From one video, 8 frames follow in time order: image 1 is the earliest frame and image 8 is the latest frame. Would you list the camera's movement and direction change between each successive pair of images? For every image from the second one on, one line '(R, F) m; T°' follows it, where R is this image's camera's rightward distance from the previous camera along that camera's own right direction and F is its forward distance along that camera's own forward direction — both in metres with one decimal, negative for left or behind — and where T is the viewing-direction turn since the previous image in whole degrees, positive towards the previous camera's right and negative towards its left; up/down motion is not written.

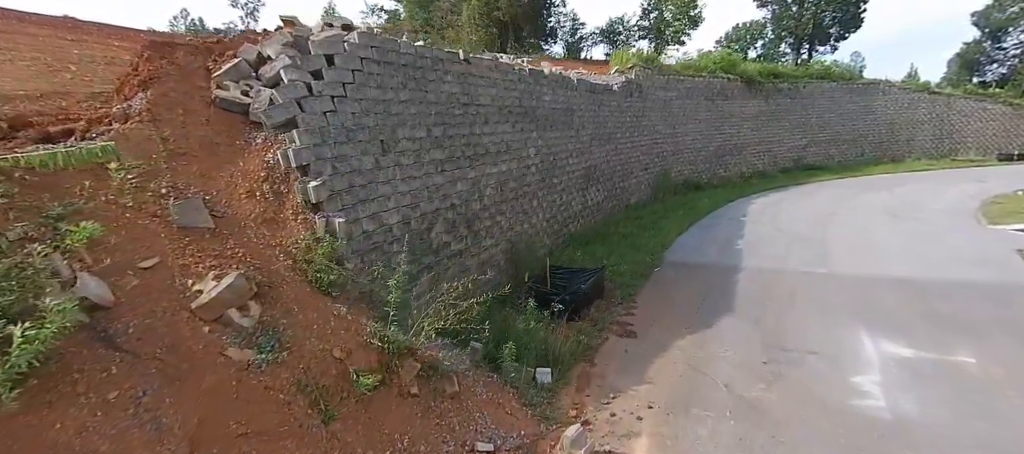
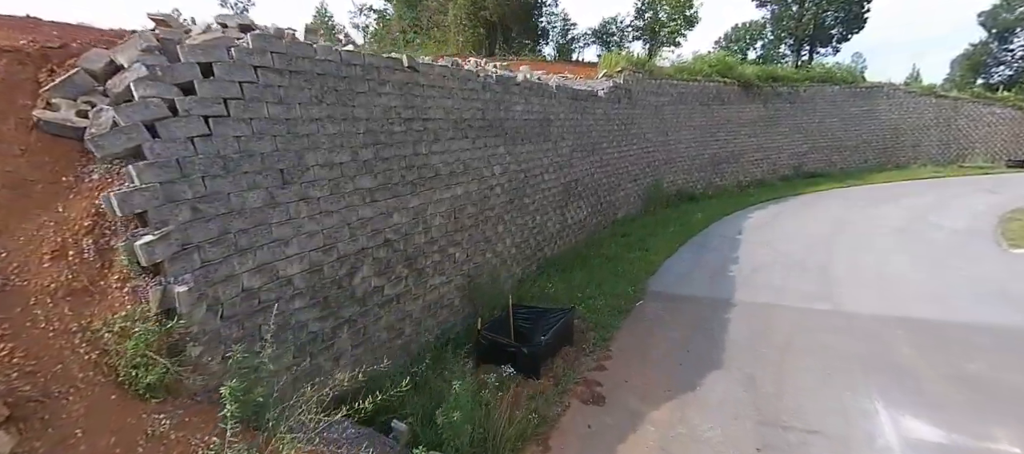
(+0.4, +0.7) m; 0°
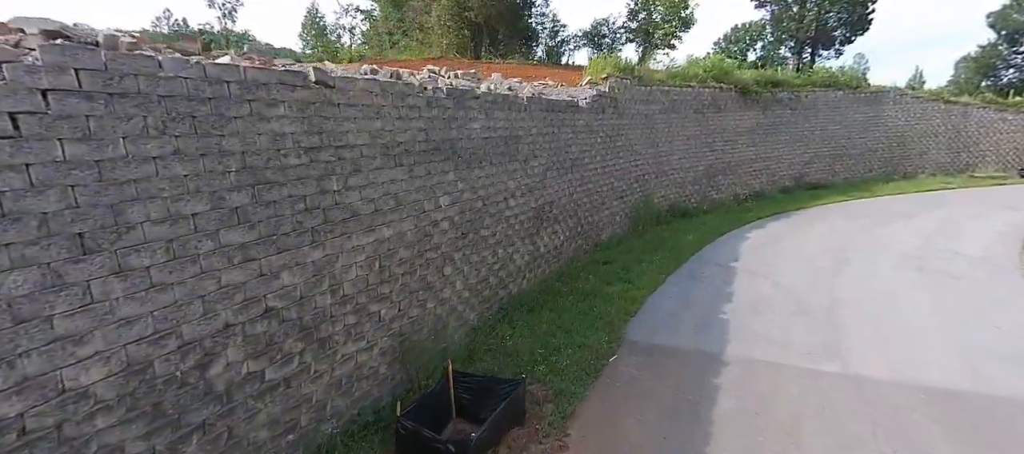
(+0.4, +0.8) m; 0°
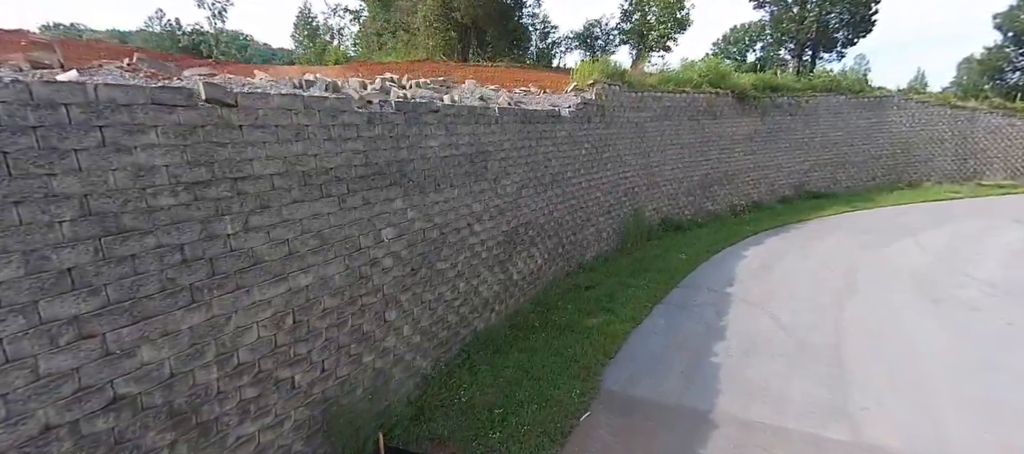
(+0.3, +0.6) m; 0°
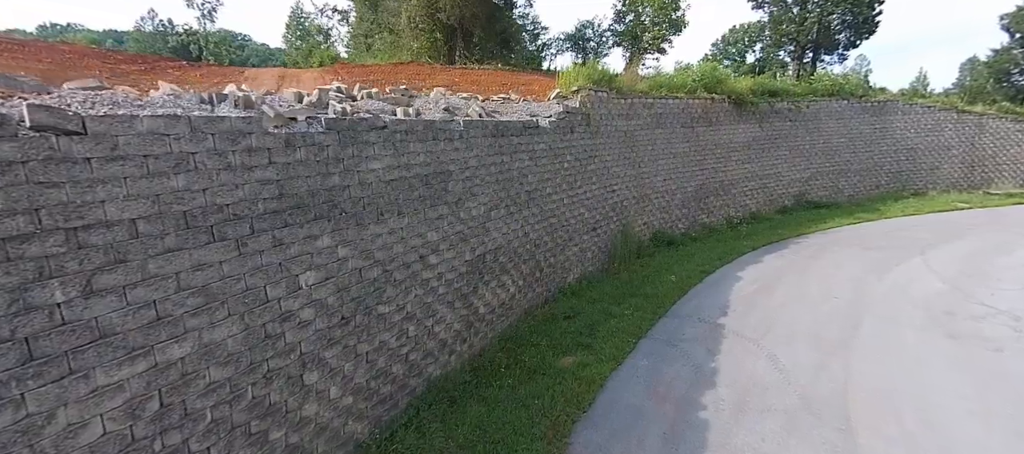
(+0.3, +0.6) m; 0°
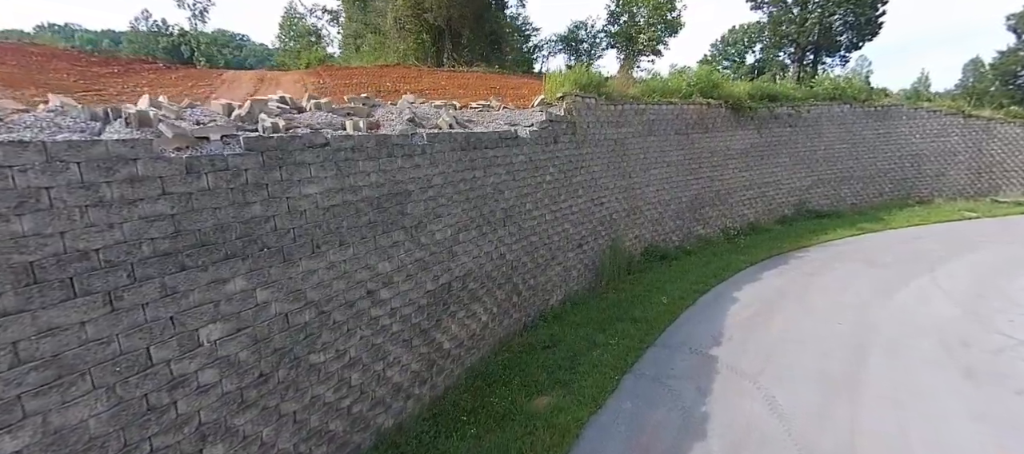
(+0.3, +0.5) m; 0°
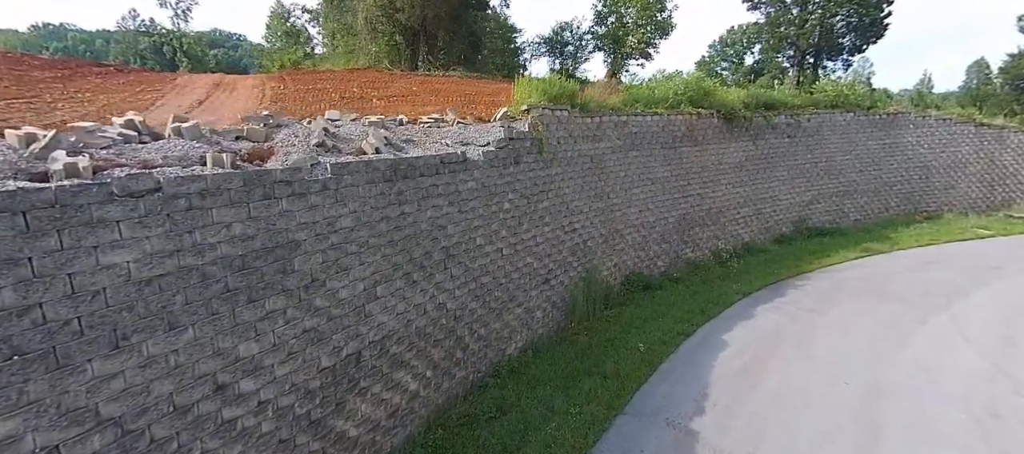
(+0.5, +0.9) m; 0°
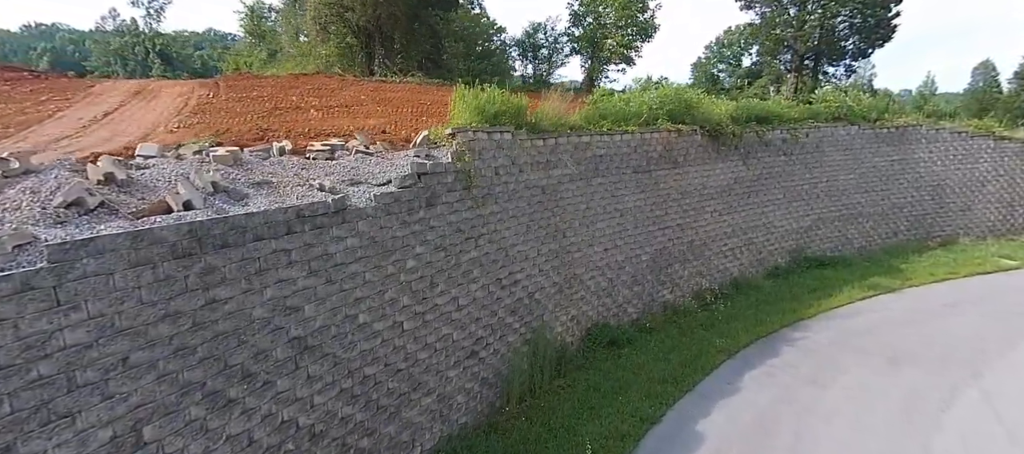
(+0.8, +1.2) m; 0°
